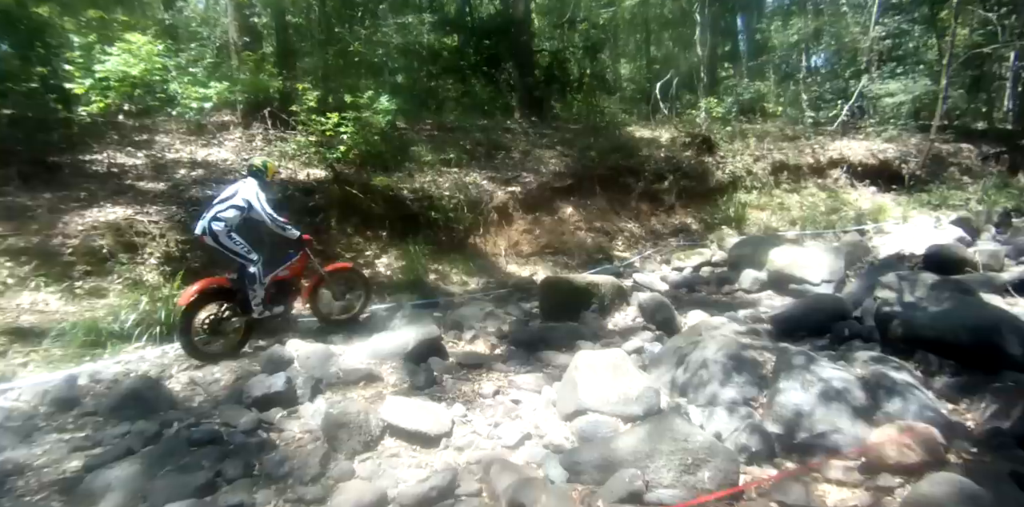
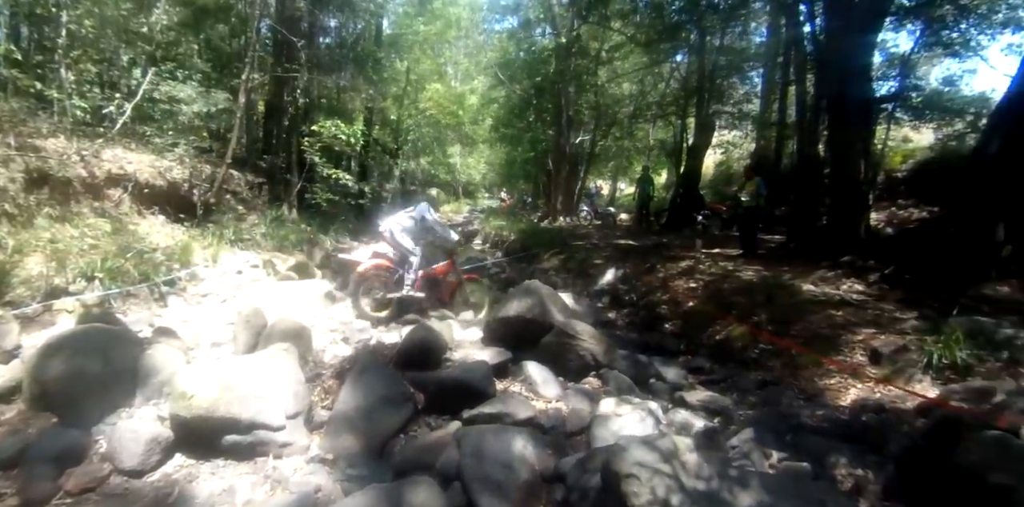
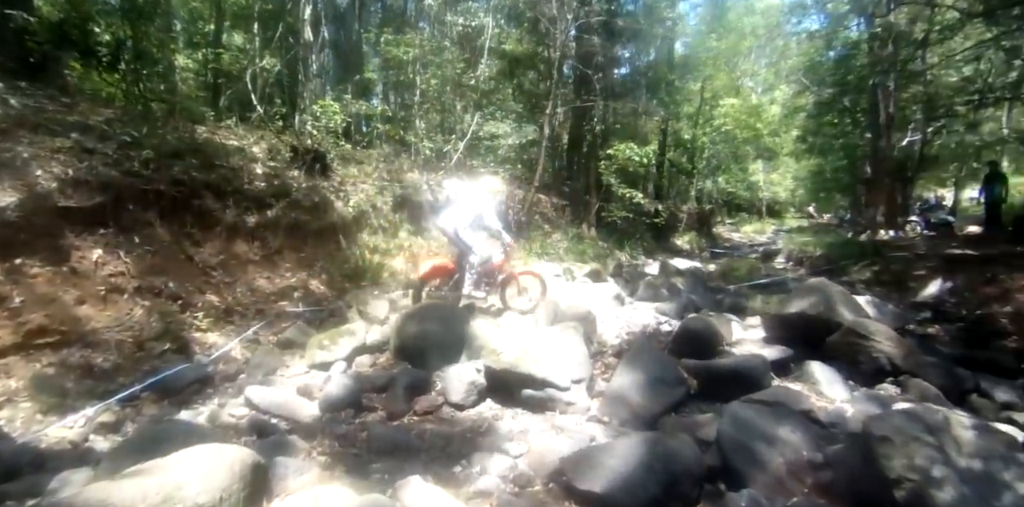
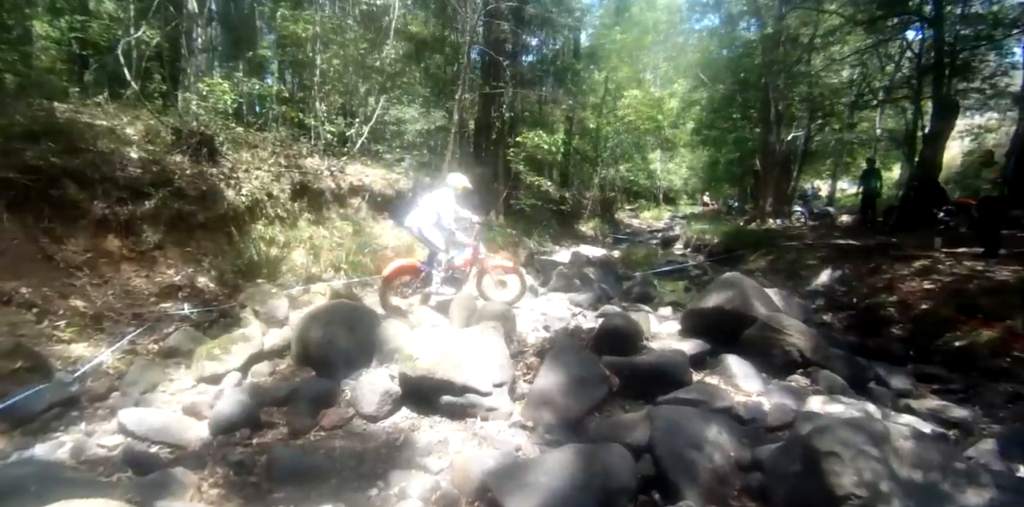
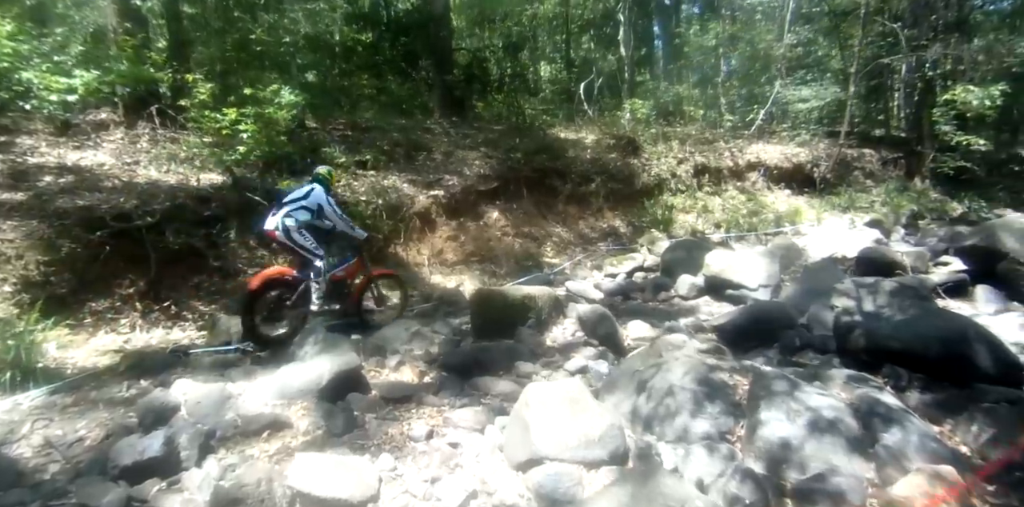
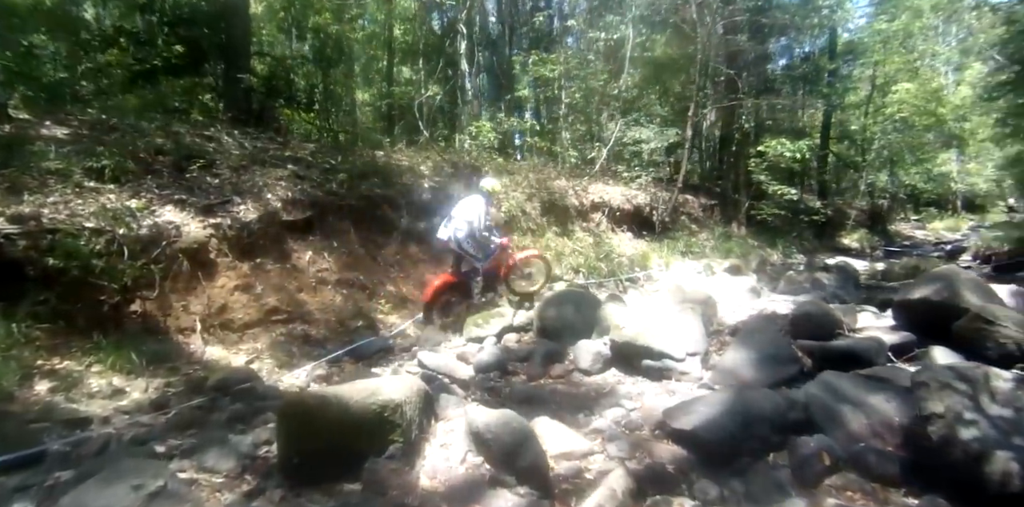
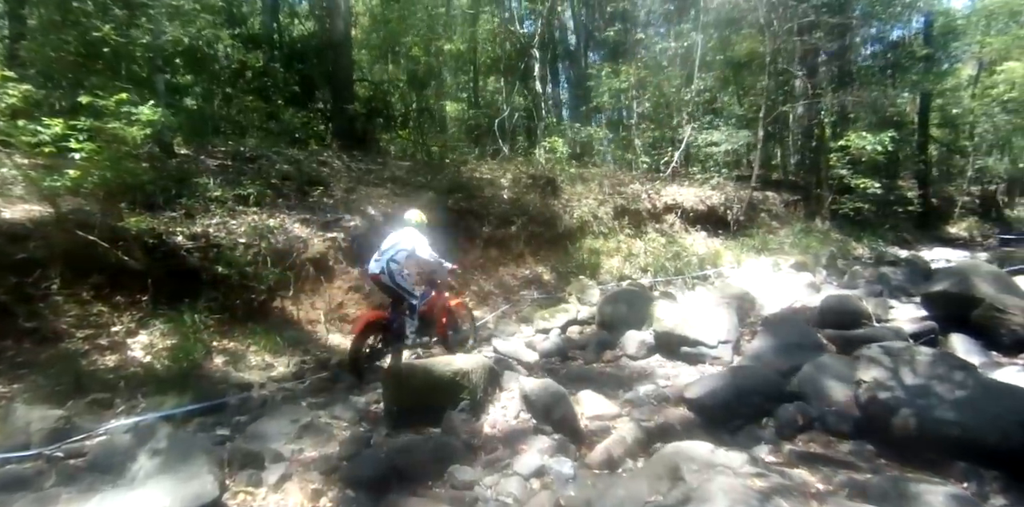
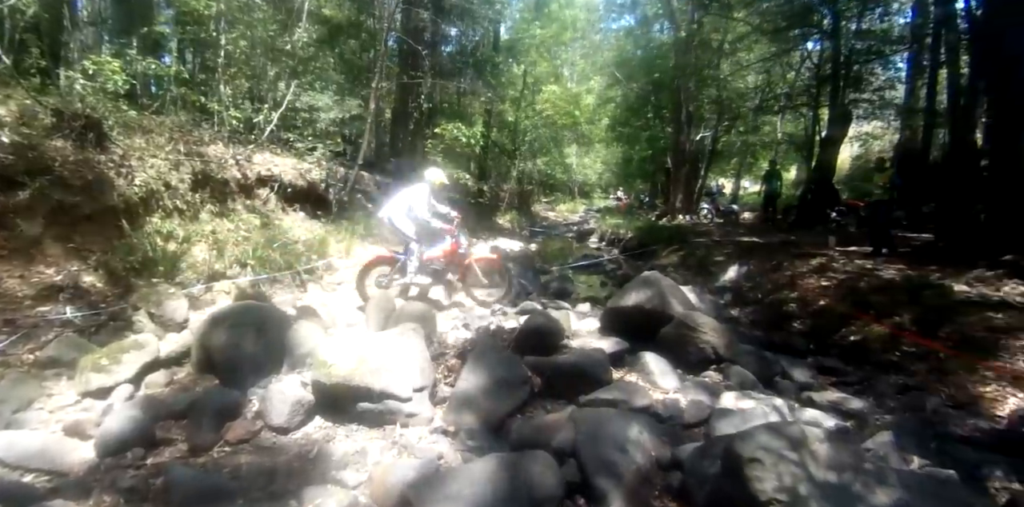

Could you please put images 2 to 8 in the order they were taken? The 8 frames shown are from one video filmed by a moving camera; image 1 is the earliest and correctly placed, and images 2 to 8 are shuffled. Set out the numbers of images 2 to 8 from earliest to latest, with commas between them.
5, 7, 6, 3, 4, 8, 2
